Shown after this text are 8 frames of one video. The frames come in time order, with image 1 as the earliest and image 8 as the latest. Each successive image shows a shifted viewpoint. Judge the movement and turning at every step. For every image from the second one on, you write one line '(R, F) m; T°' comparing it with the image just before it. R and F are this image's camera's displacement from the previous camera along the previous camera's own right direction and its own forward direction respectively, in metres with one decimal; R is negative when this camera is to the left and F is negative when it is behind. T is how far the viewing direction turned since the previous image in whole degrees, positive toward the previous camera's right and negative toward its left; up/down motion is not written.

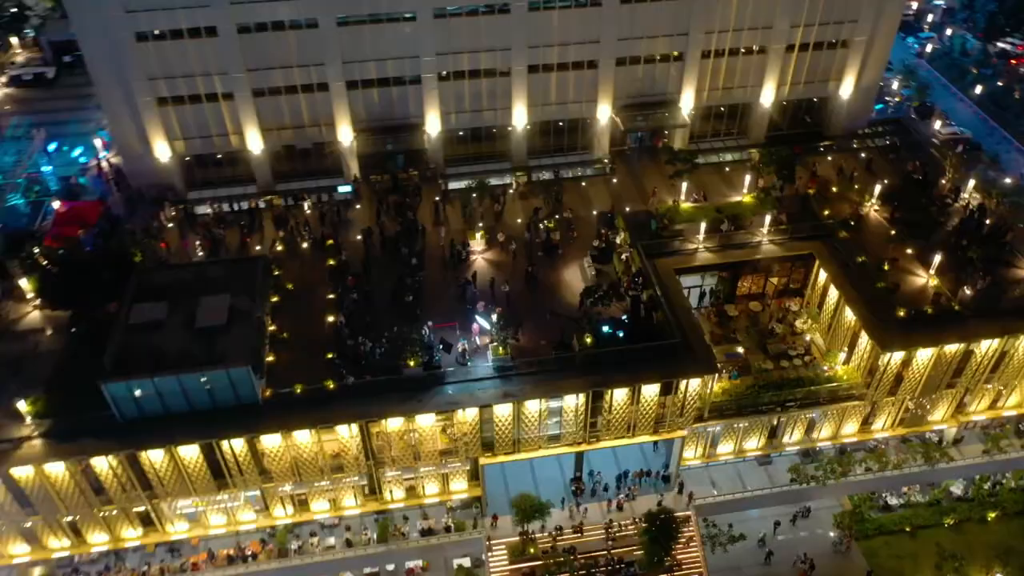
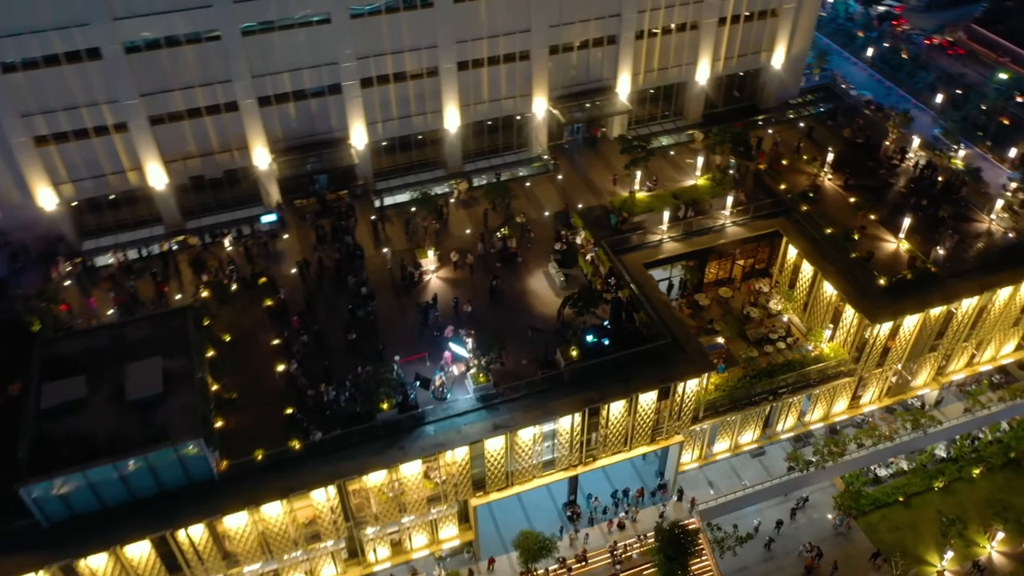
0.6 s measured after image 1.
(-3.4, +4.0) m; +8°
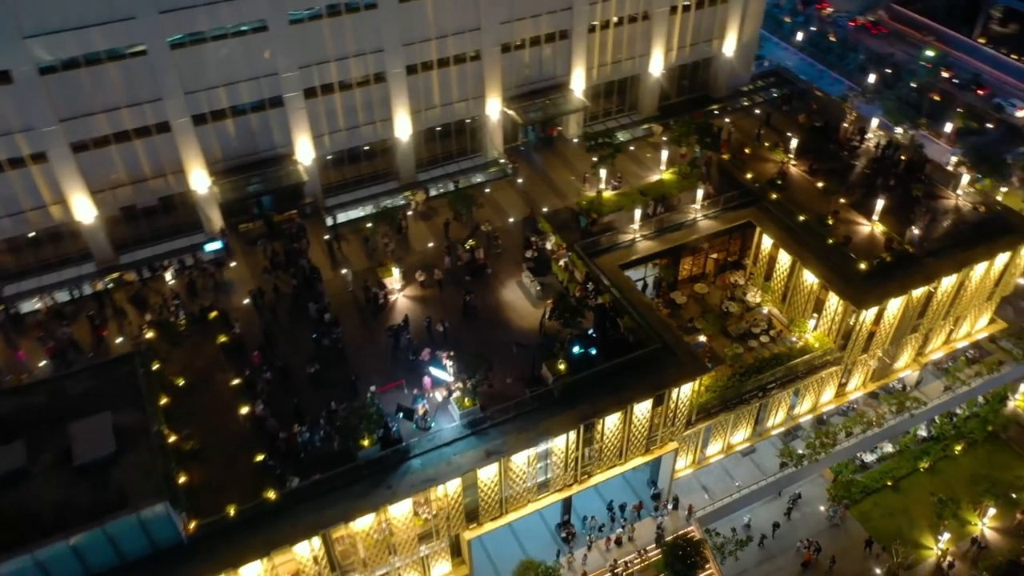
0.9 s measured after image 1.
(-1.9, +2.4) m; +5°
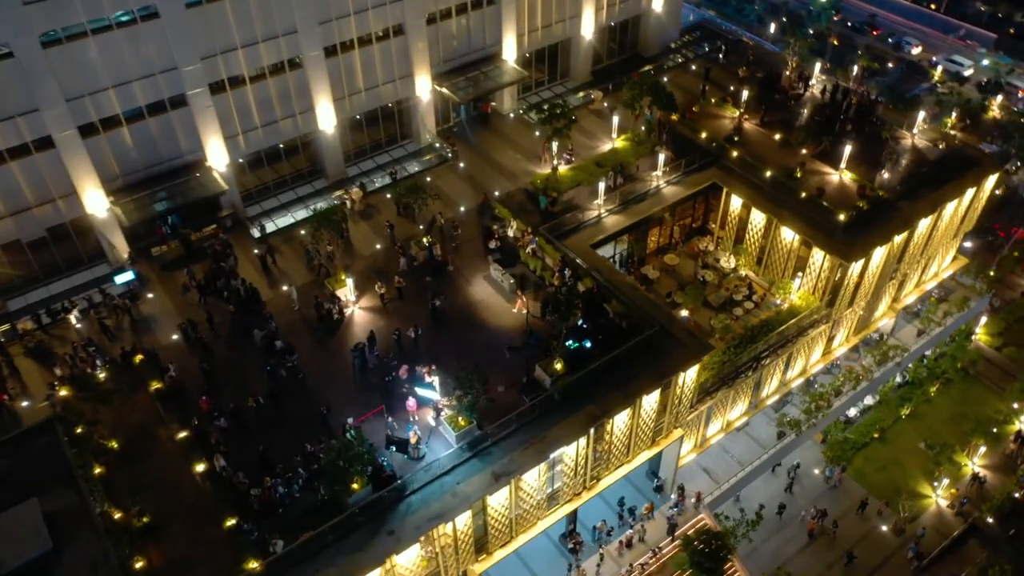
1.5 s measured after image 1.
(-3.3, +4.2) m; +8°
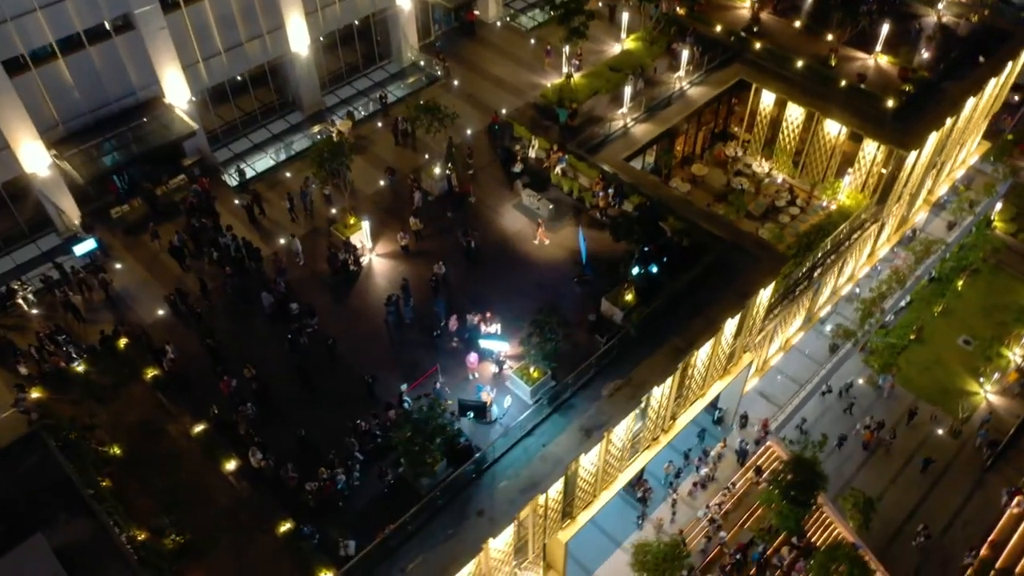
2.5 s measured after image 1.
(-4.6, +4.7) m; +6°
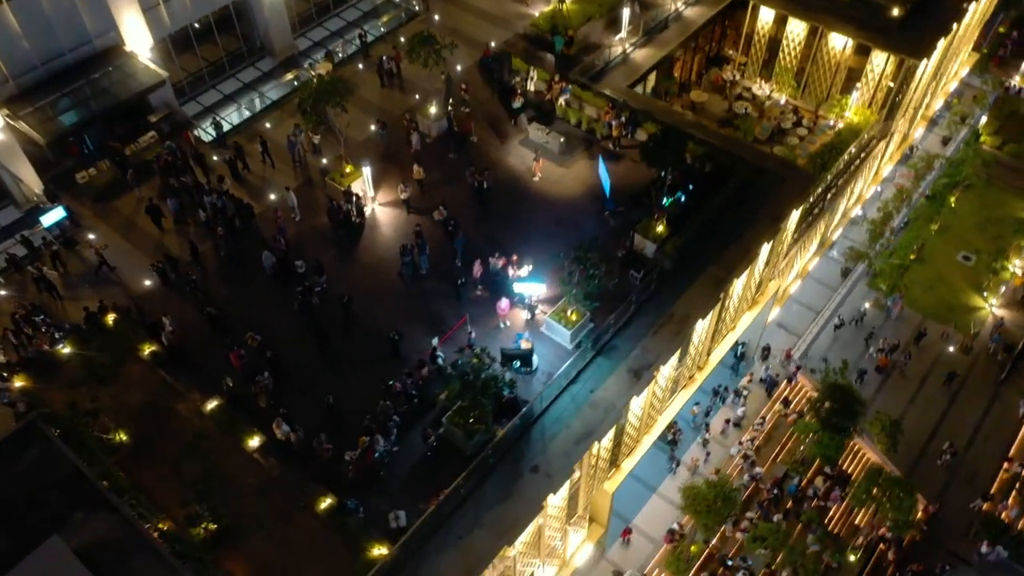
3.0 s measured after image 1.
(-2.4, +2.0) m; +4°
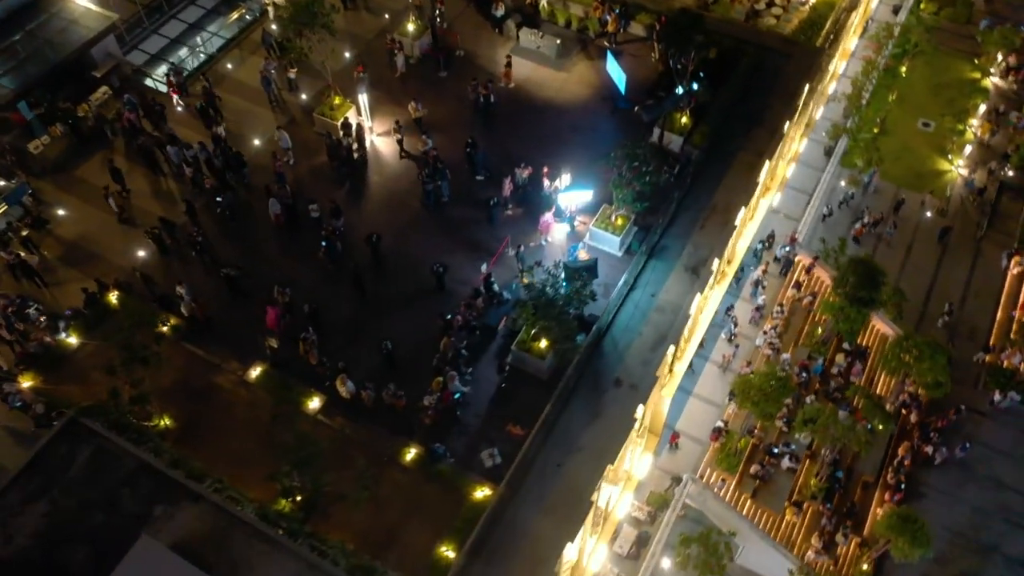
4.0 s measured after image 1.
(-3.6, +1.6) m; +6°
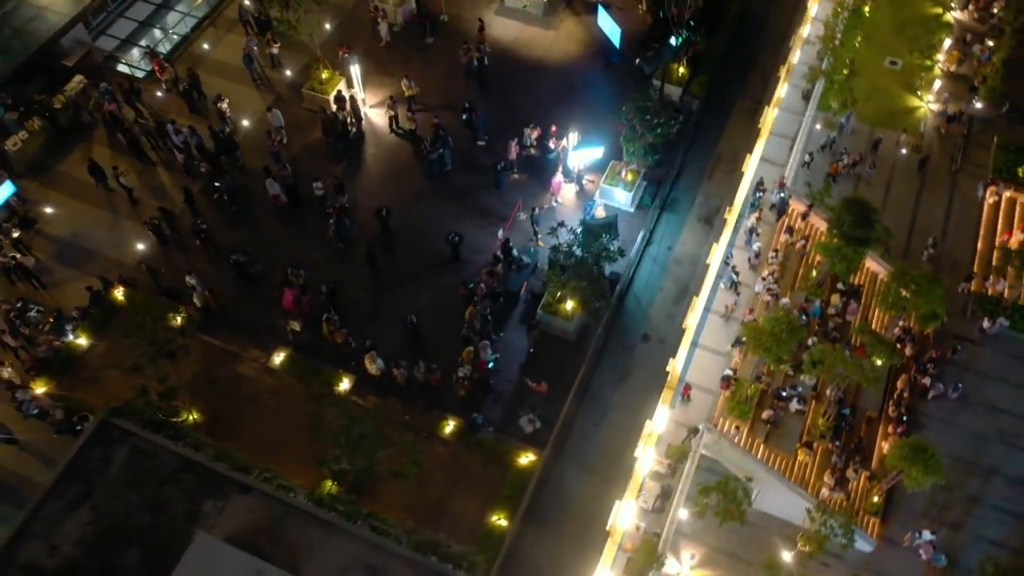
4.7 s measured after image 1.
(-1.5, +0.3) m; +3°
